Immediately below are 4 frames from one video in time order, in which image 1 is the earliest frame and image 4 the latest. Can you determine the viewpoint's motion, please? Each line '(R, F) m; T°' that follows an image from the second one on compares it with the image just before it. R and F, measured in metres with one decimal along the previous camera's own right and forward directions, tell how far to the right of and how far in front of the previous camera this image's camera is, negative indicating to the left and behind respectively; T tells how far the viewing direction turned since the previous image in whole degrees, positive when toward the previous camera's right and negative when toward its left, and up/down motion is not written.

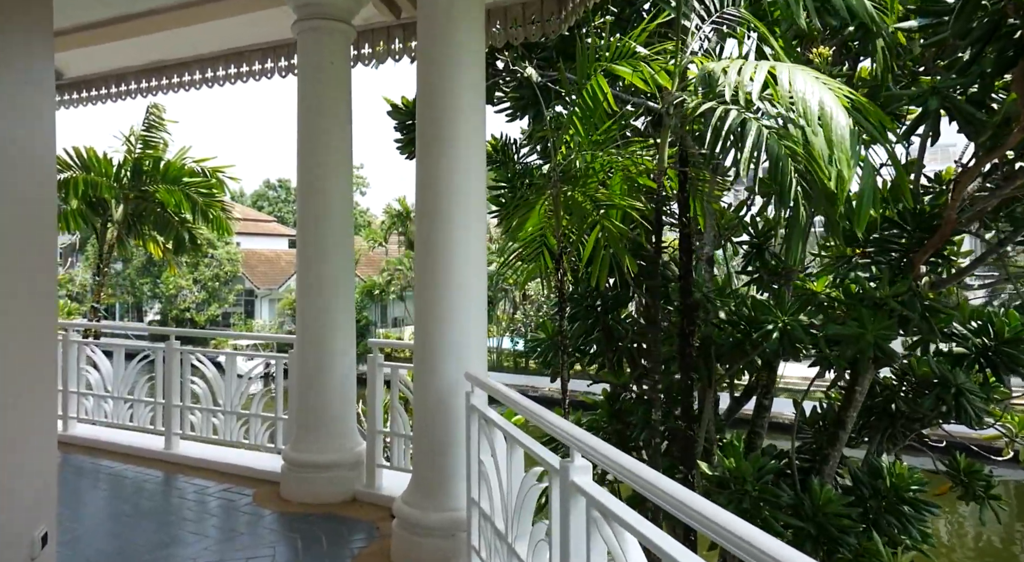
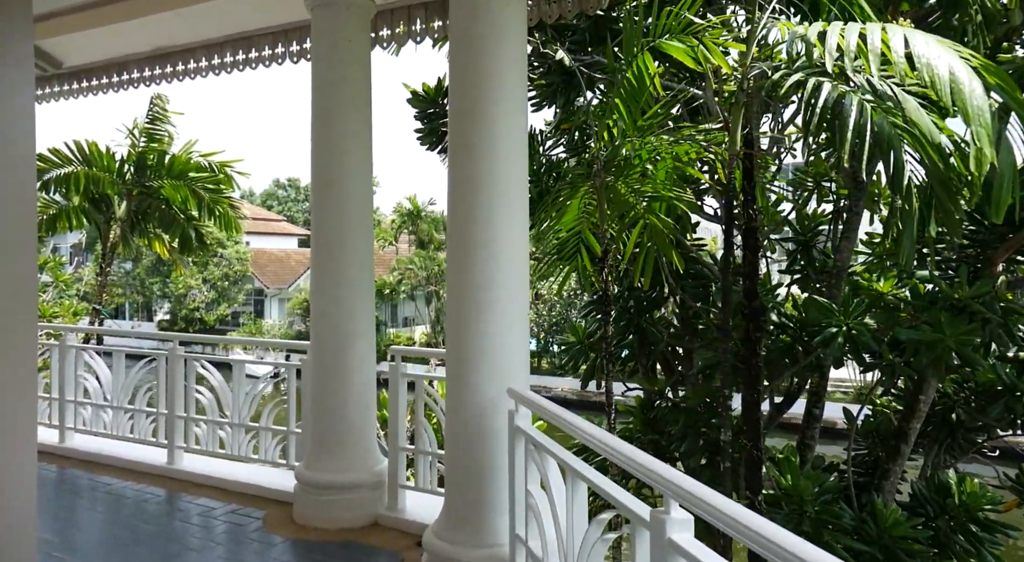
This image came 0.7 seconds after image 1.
(-0.1, +0.3) m; -1°
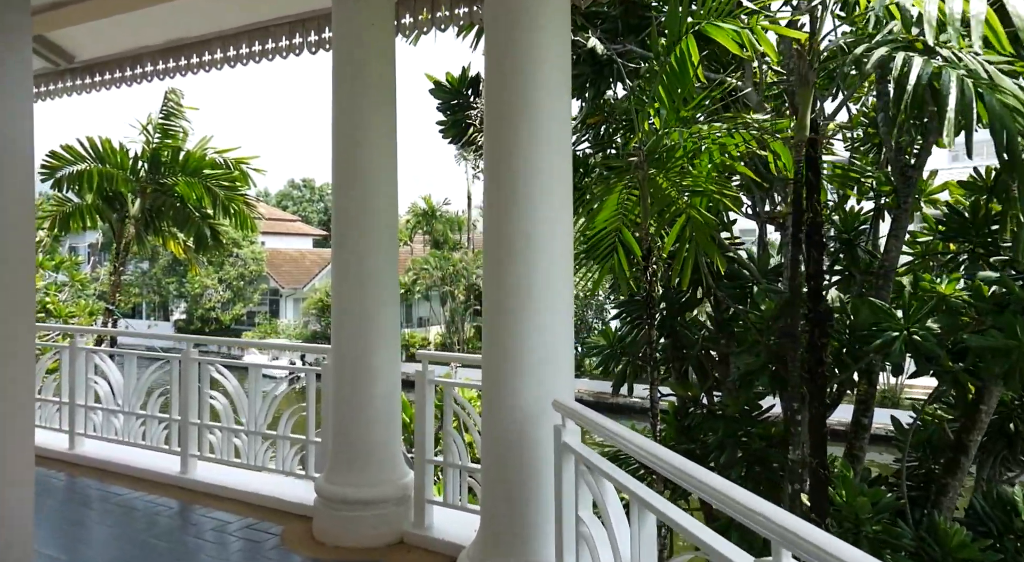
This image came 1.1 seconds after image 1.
(-0.1, +0.2) m; -1°
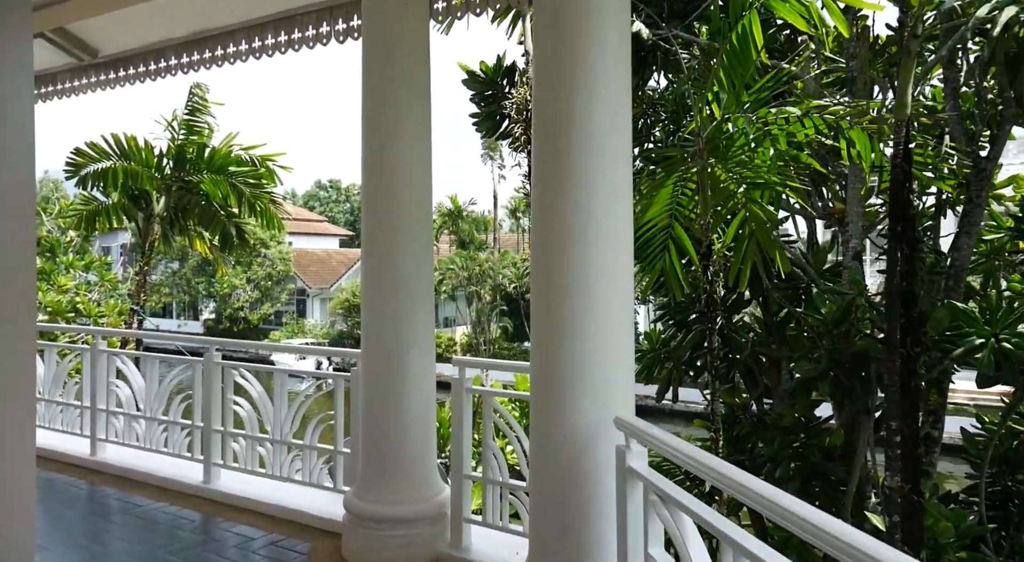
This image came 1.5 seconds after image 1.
(-0.1, +0.2) m; -2°
